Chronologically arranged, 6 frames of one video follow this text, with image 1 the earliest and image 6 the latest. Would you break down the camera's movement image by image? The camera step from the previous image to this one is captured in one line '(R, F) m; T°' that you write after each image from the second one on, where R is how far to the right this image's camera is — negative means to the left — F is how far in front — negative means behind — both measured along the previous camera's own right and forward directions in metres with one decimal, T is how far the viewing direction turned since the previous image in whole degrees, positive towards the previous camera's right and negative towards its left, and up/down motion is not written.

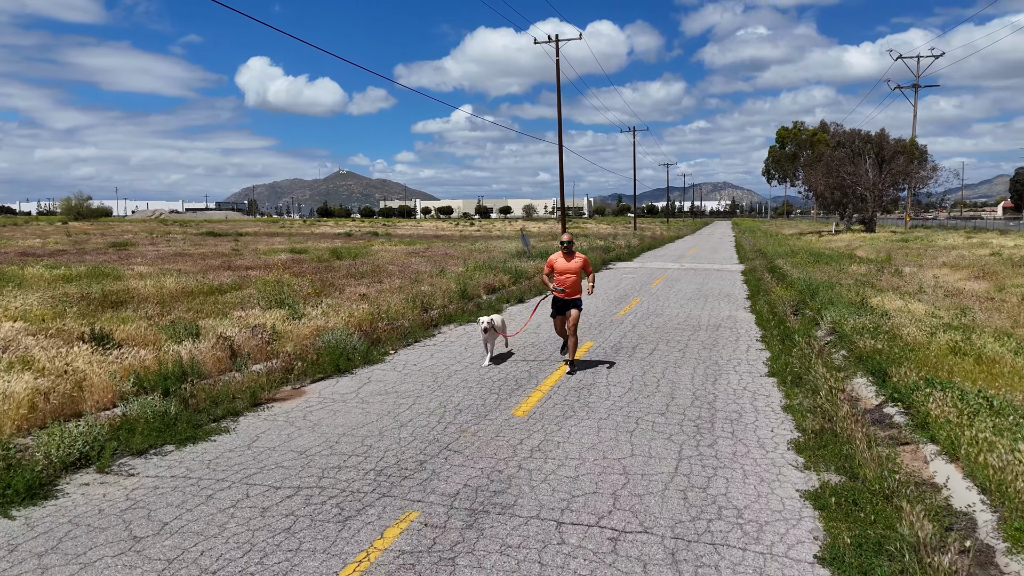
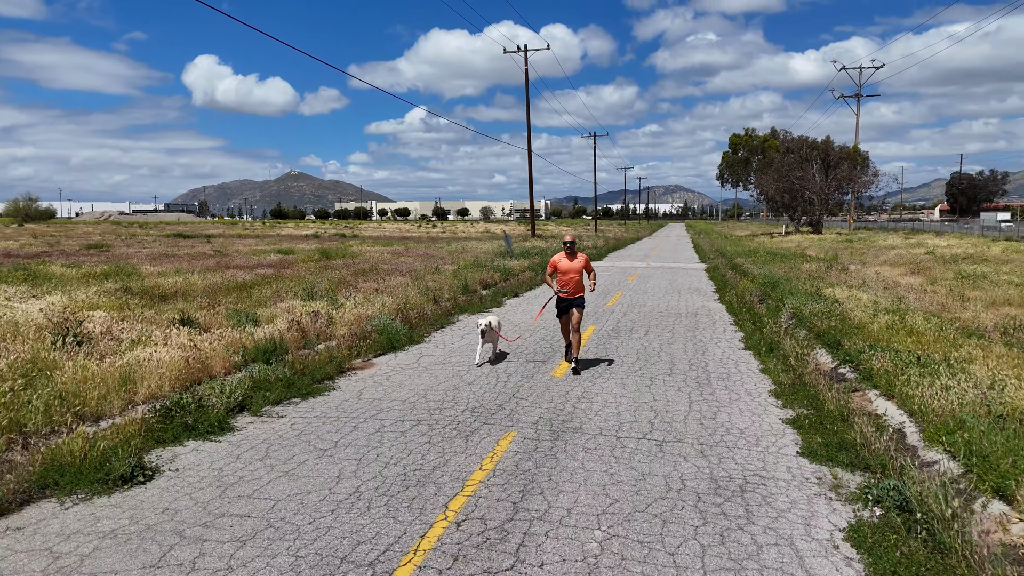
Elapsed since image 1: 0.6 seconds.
(-0.9, -1.5) m; +4°
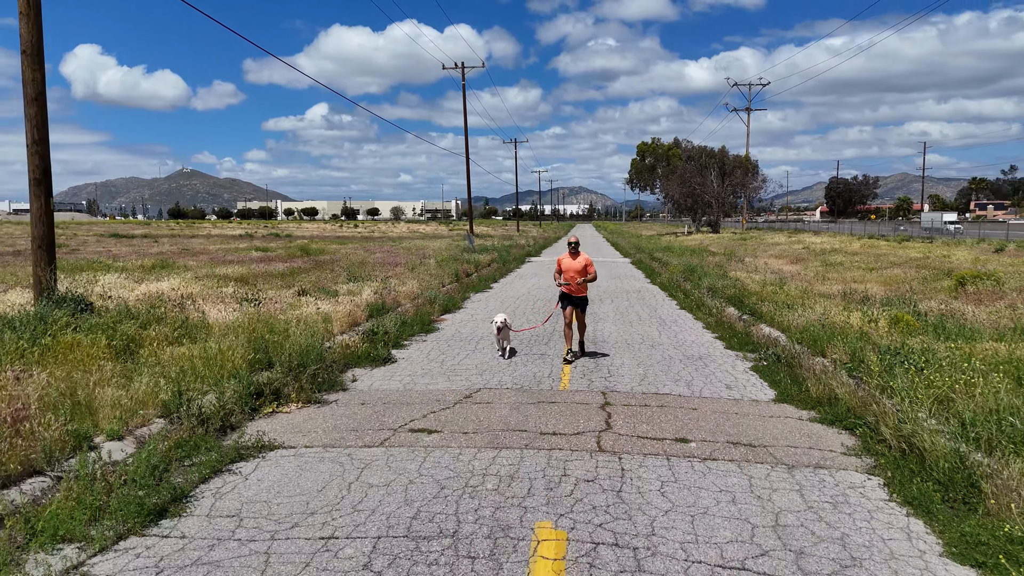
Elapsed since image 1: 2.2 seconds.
(-2.0, -4.1) m; +7°
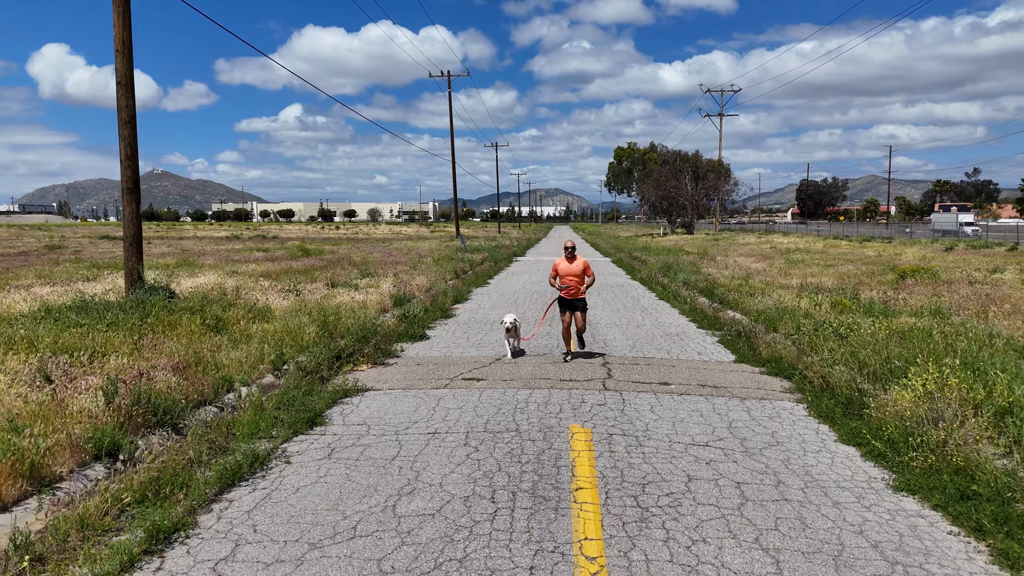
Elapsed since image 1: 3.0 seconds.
(-0.5, -1.9) m; +2°
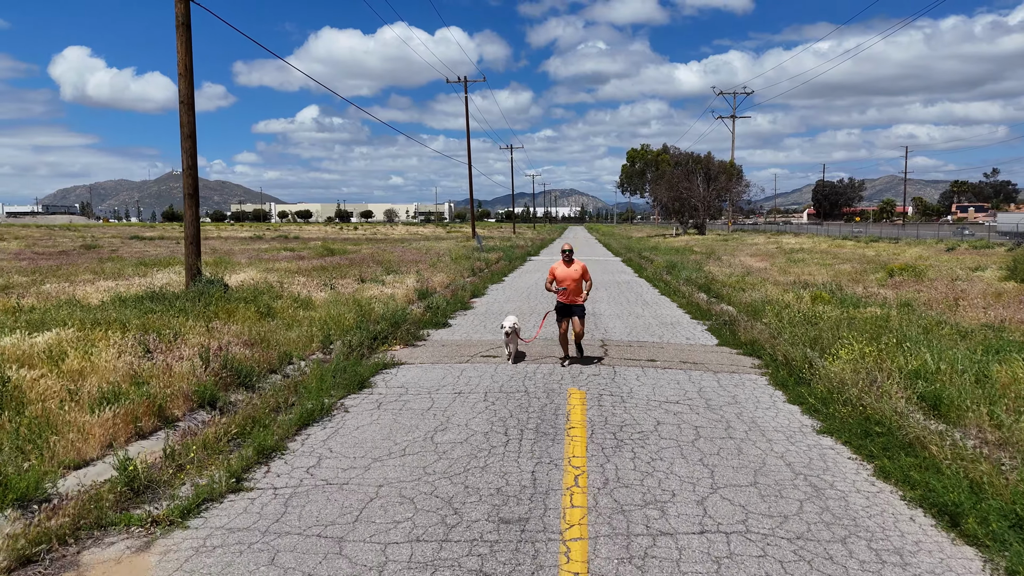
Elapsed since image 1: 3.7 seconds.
(0.0, -1.4) m; -1°
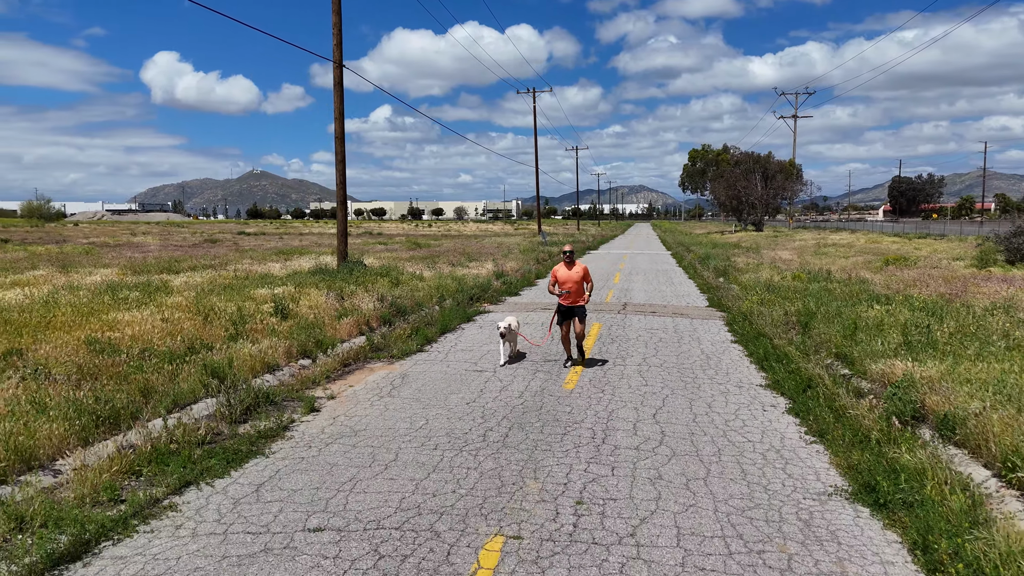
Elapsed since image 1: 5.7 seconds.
(+0.3, -4.8) m; -5°
